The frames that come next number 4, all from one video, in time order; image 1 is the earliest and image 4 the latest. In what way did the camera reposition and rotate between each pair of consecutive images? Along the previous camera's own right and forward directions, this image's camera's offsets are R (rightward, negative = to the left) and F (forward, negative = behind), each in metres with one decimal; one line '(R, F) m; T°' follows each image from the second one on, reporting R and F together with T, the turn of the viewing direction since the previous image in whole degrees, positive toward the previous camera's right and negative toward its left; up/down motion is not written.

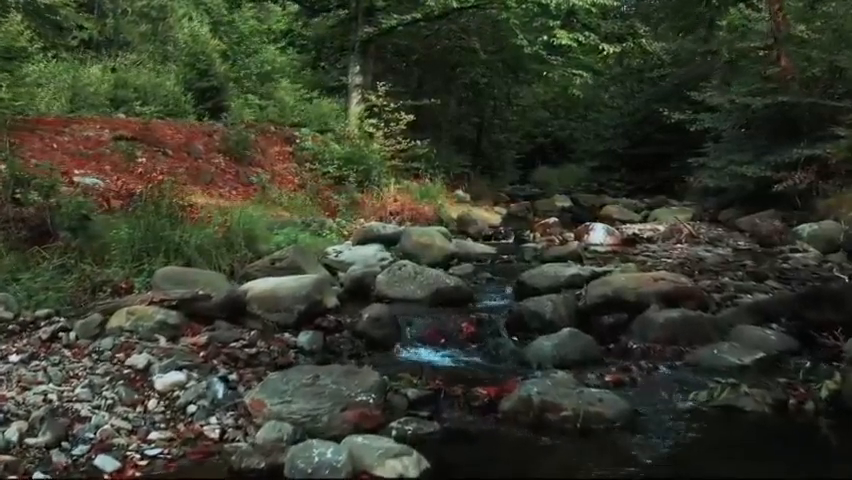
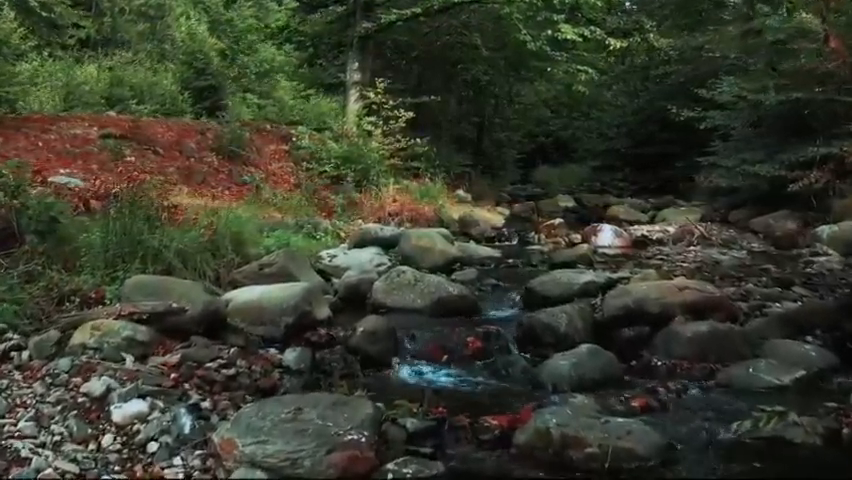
(0.0, +0.6) m; 0°
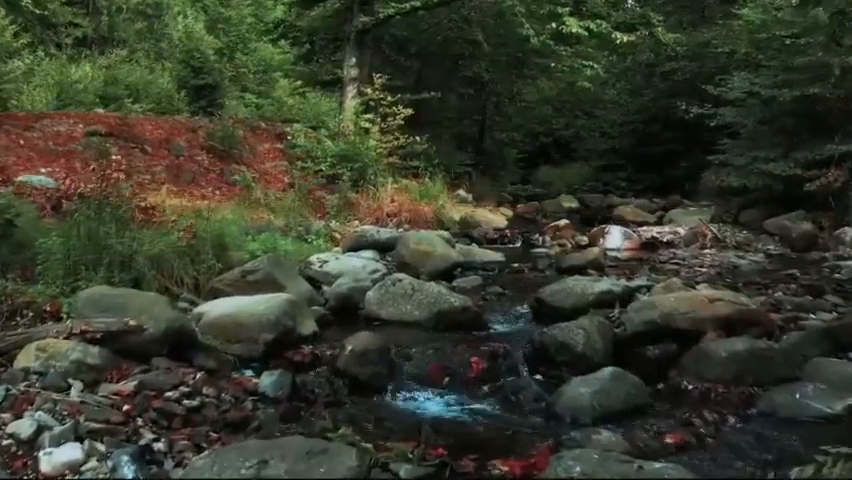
(0.0, +0.7) m; 0°
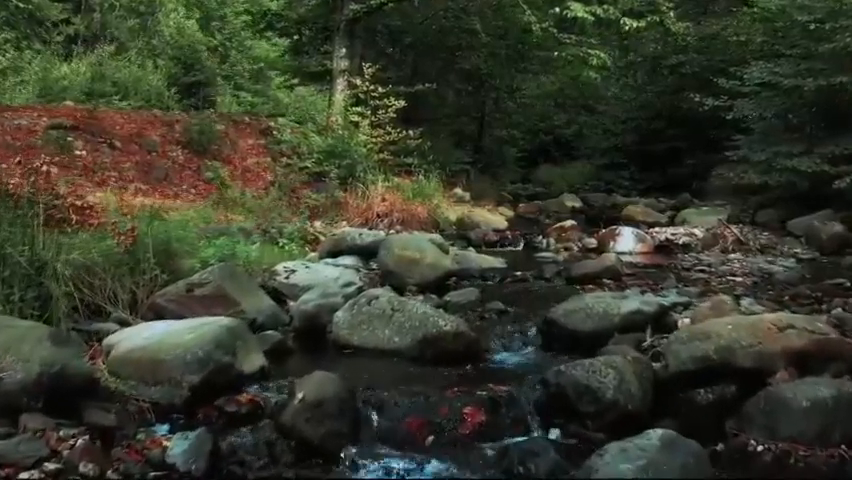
(+0.1, +1.2) m; 0°
